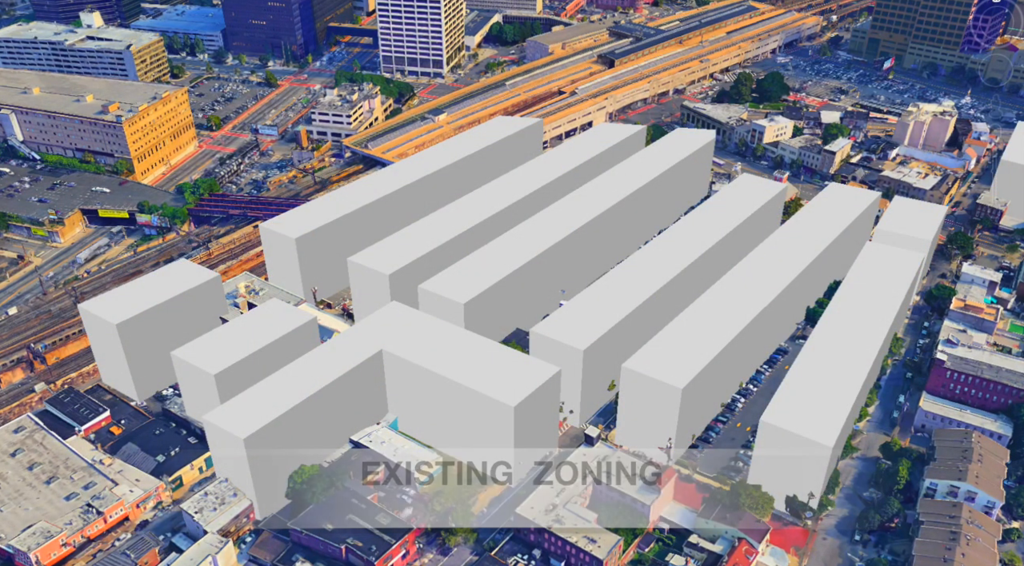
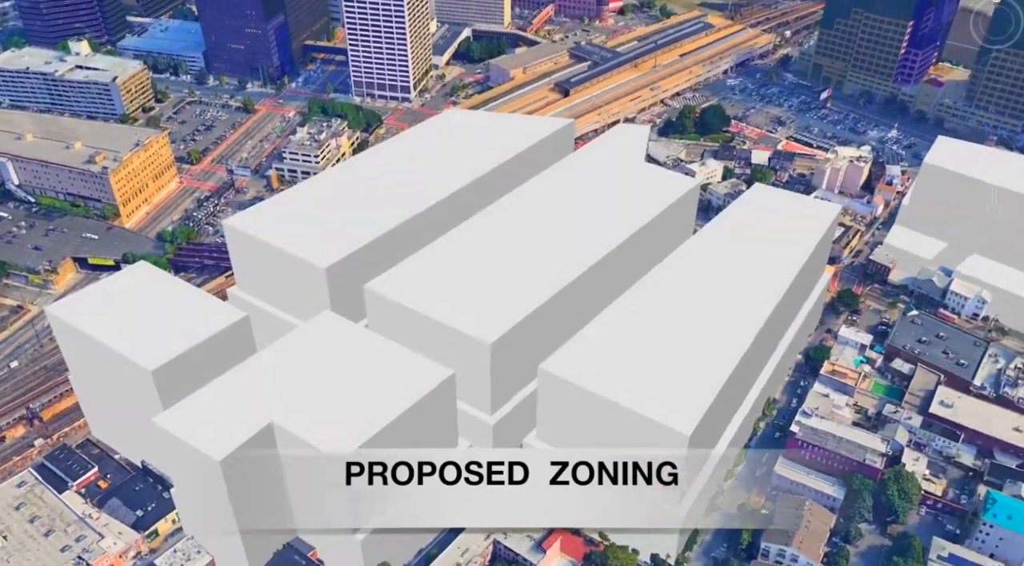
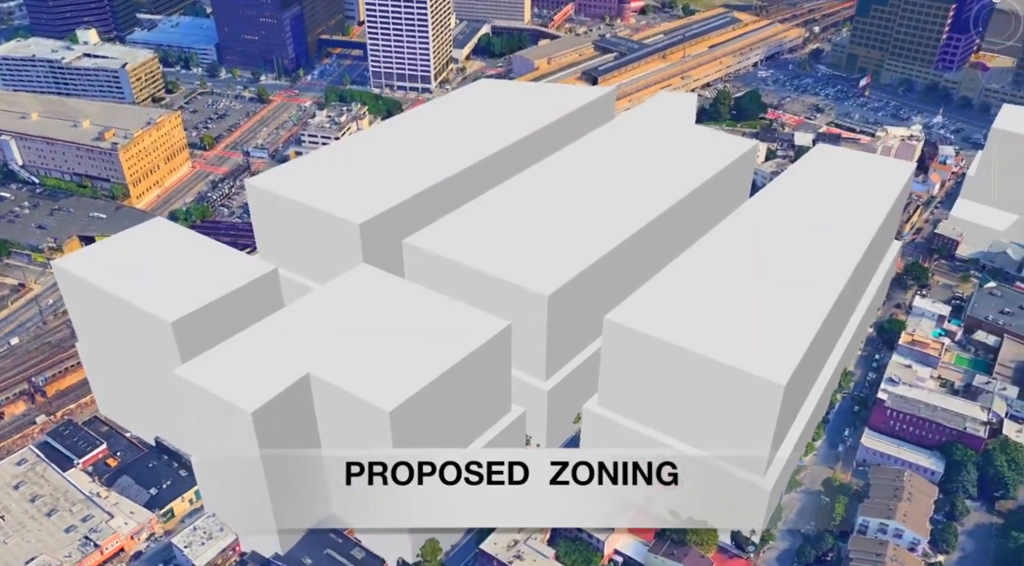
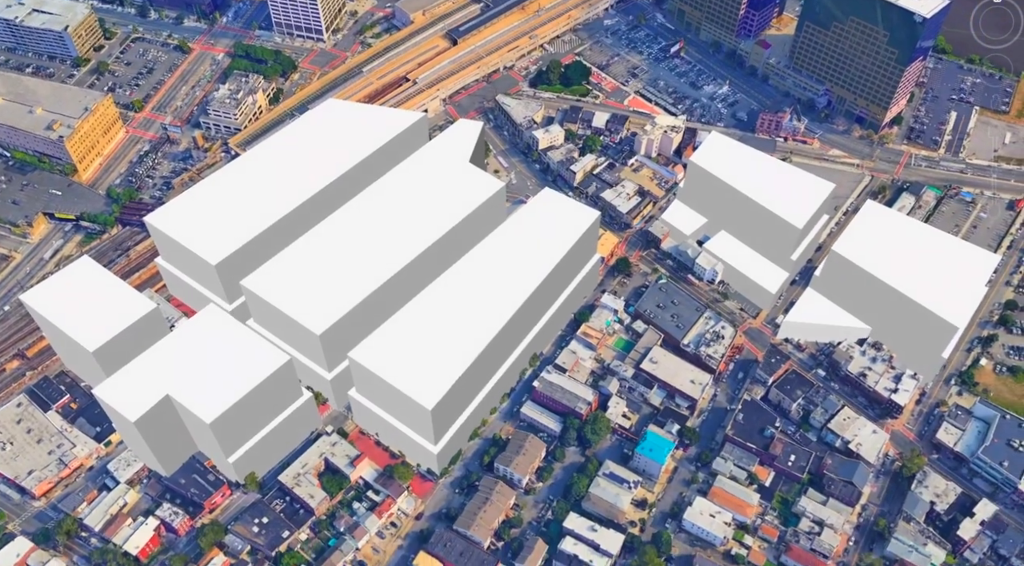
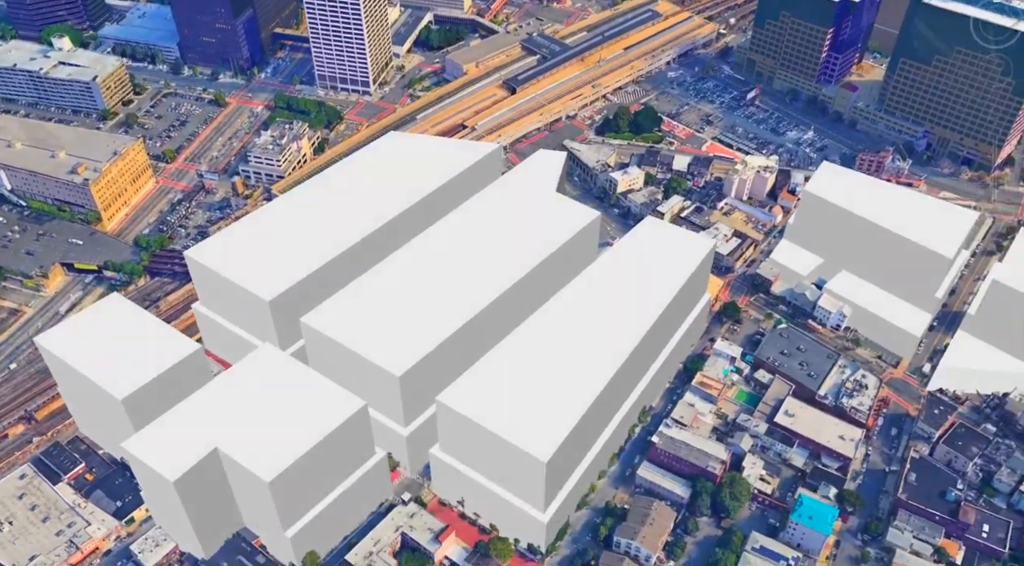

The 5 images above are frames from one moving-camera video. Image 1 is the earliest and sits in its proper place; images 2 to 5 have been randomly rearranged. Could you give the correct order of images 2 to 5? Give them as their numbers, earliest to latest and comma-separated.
3, 2, 5, 4
